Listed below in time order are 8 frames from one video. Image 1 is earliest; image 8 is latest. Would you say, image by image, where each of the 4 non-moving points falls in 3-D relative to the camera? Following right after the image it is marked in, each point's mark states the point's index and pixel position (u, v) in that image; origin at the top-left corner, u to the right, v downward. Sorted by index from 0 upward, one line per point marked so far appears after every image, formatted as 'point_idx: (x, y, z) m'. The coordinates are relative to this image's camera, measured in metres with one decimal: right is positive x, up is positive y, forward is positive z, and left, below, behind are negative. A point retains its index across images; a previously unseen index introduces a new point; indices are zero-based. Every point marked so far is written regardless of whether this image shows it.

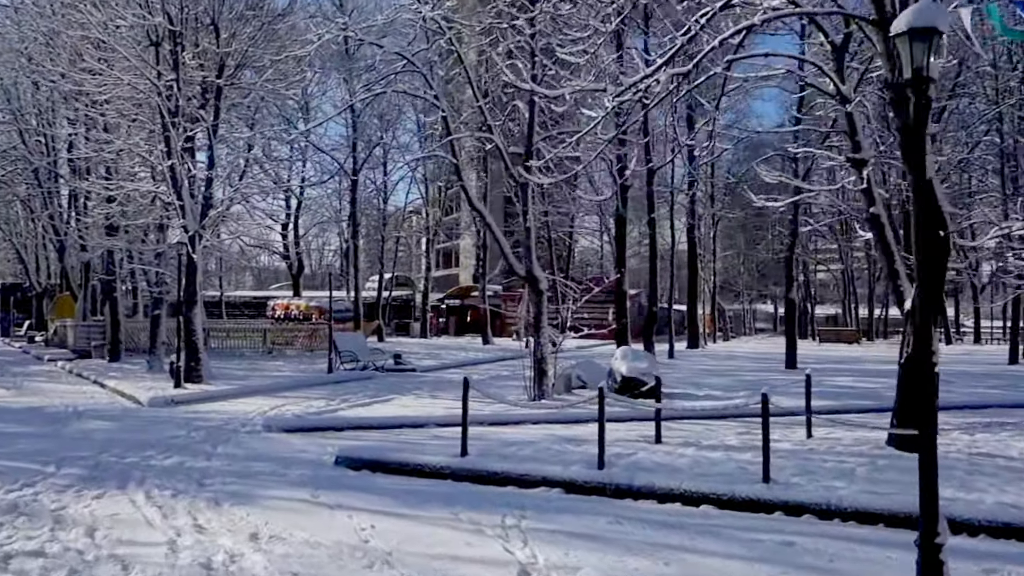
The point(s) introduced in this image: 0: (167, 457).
0: (-3.6, -1.8, +10.3) m
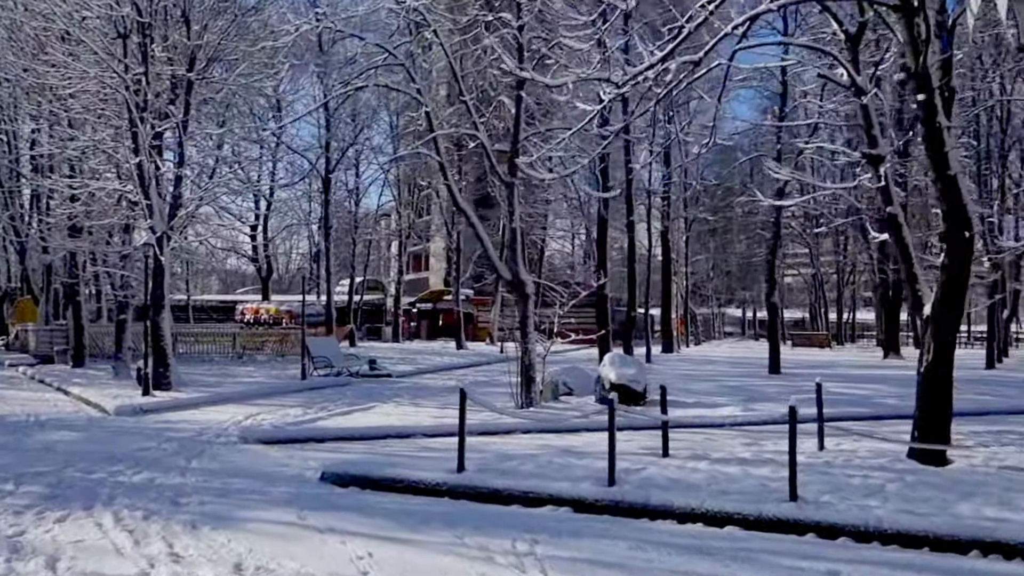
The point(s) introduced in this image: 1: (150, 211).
0: (-3.6, -1.8, +9.6) m
1: (-7.1, +1.5, +19.4) m
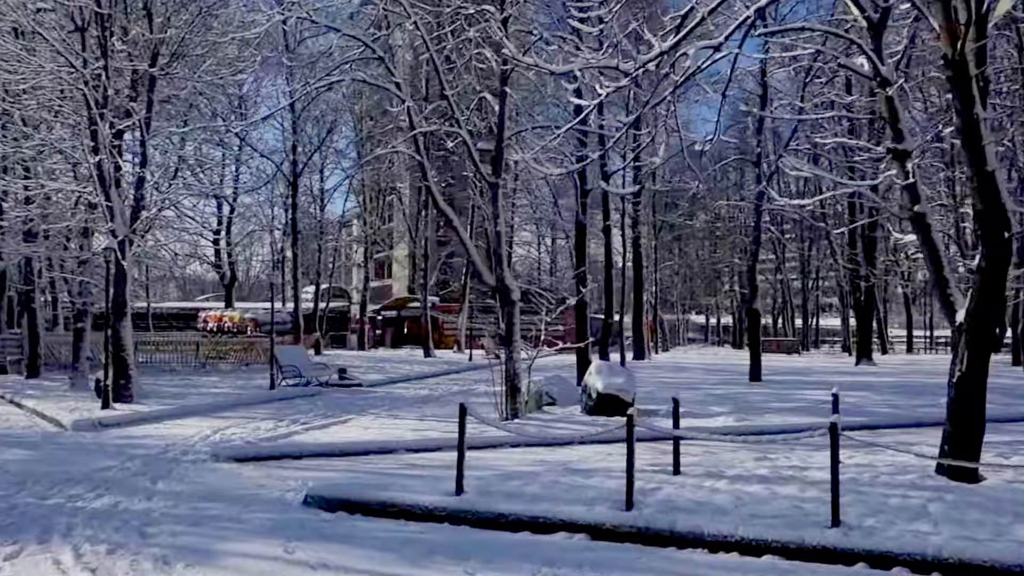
0: (-3.6, -1.8, +8.7) m
1: (-7.4, +1.4, +18.4) m
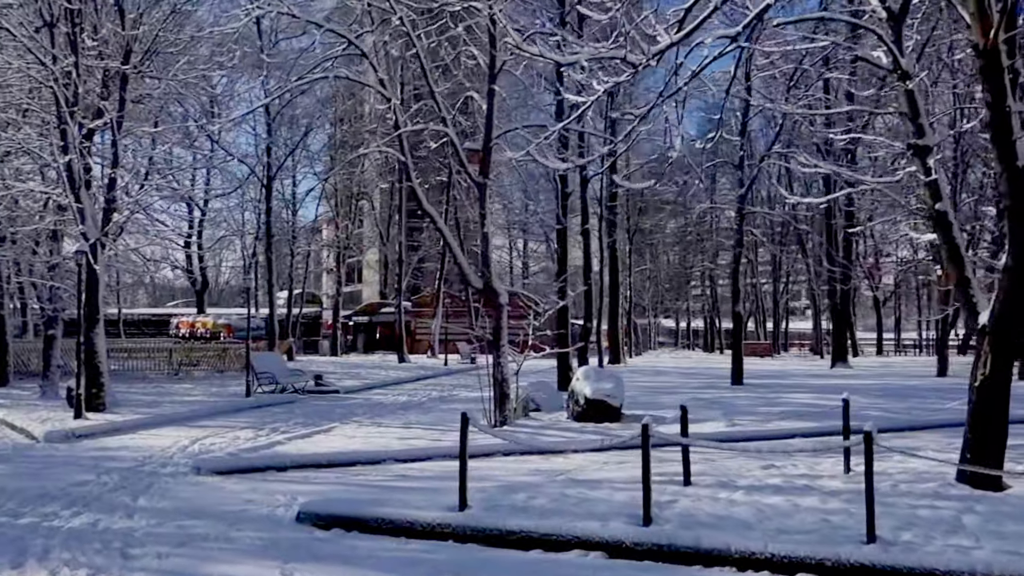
0: (-3.6, -1.9, +8.2) m
1: (-7.7, +1.3, +17.8) m
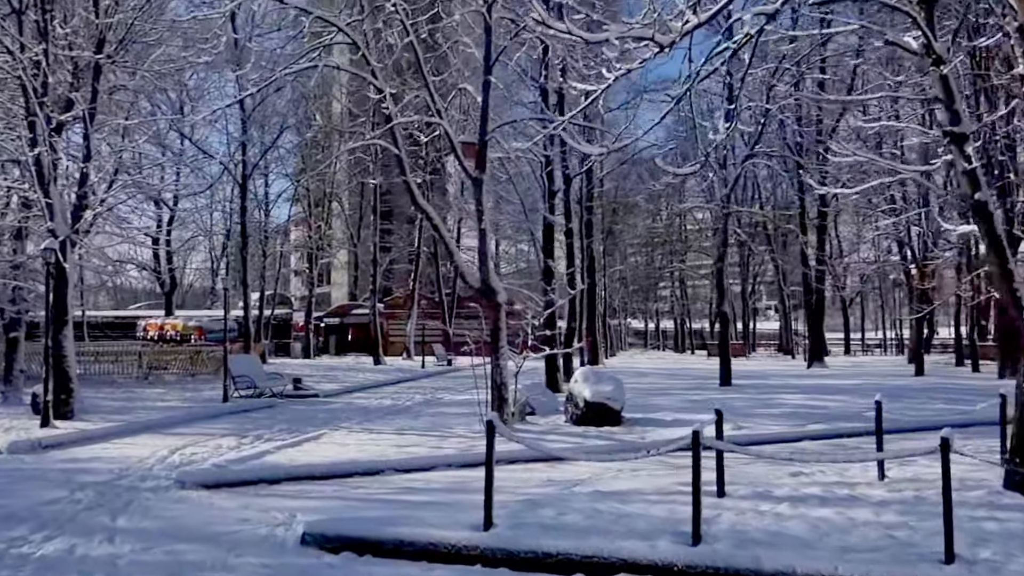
0: (-3.5, -1.9, +7.5) m
1: (-7.9, +1.3, +16.9) m
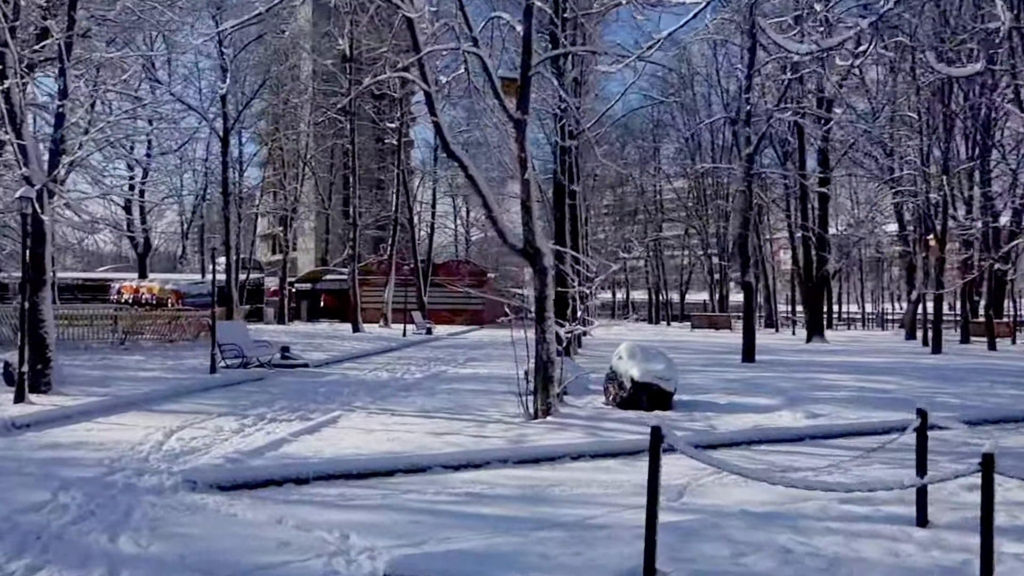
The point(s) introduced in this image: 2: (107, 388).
0: (-2.7, -1.6, +5.5) m
1: (-7.3, +2.0, +14.7) m
2: (-6.9, -1.7, +16.9) m
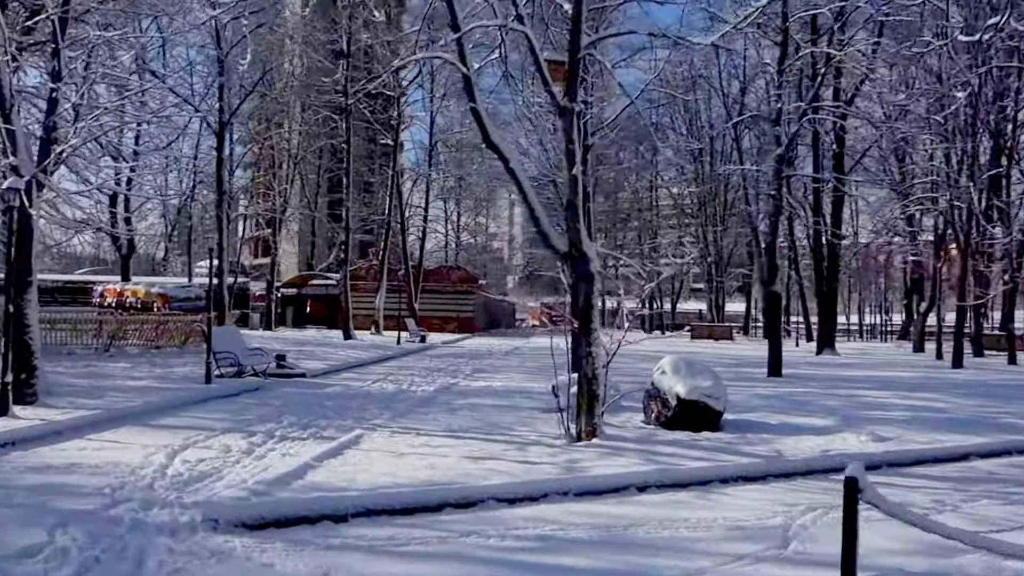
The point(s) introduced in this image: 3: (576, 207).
0: (-2.1, -1.6, +4.4) m
1: (-6.9, +1.9, +13.5) m
2: (-6.6, -1.8, +15.6) m
3: (+0.7, +0.9, +11.3) m
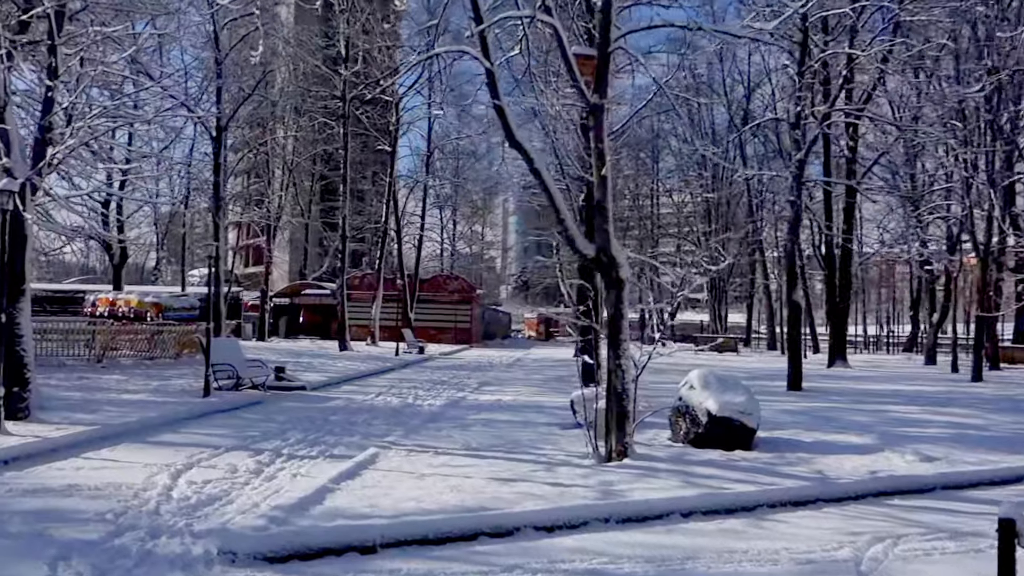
0: (-1.8, -1.6, +3.7) m
1: (-6.6, +1.8, +12.8) m
2: (-6.3, -1.9, +14.9) m
3: (+1.0, +0.8, +10.7) m
